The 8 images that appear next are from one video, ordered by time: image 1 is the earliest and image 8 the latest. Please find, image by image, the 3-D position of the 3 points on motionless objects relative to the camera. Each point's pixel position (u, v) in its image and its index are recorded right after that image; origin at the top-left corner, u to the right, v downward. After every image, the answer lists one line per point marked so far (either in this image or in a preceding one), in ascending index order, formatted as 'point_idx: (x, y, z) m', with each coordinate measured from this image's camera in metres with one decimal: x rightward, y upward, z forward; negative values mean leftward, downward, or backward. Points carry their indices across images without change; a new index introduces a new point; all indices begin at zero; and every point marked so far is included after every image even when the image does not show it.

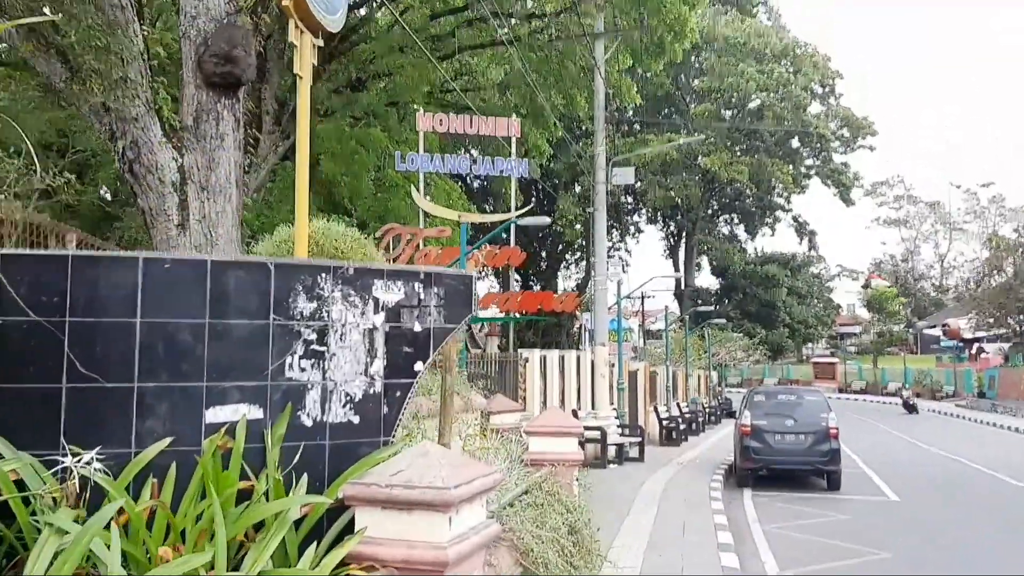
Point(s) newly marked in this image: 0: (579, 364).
0: (+1.3, -1.5, +17.2) m
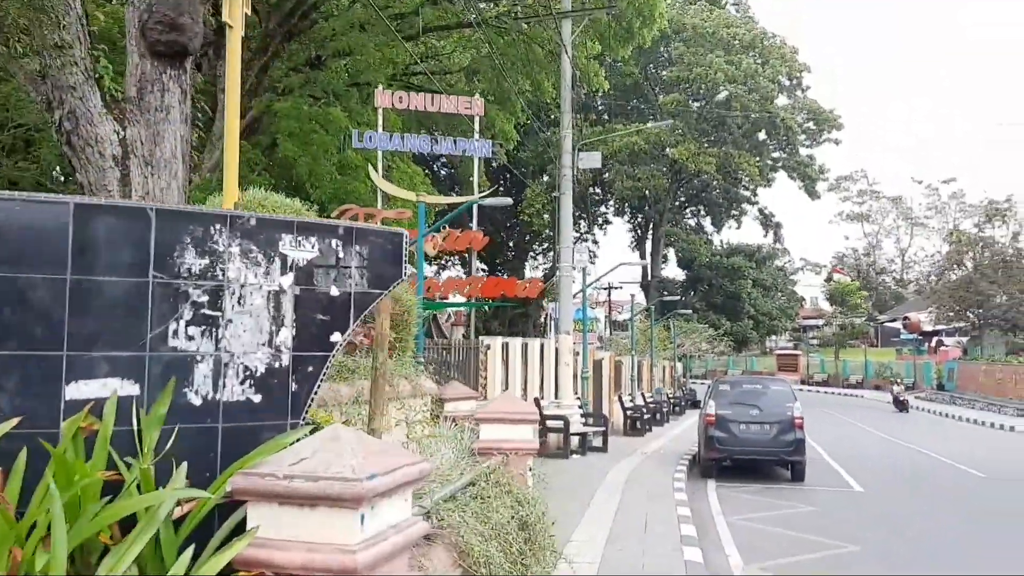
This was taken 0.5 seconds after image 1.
0: (+0.6, -1.2, +16.8) m
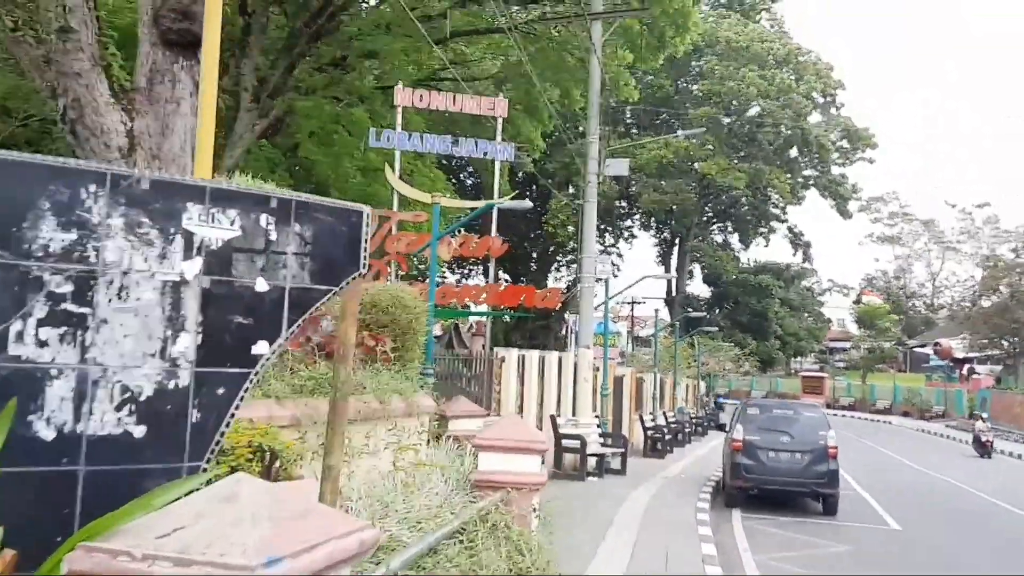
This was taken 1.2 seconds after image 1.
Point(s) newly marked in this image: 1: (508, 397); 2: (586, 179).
0: (+0.9, -1.4, +16.1) m
1: (-0.1, -1.7, +14.0) m
2: (+1.4, +2.1, +17.0) m
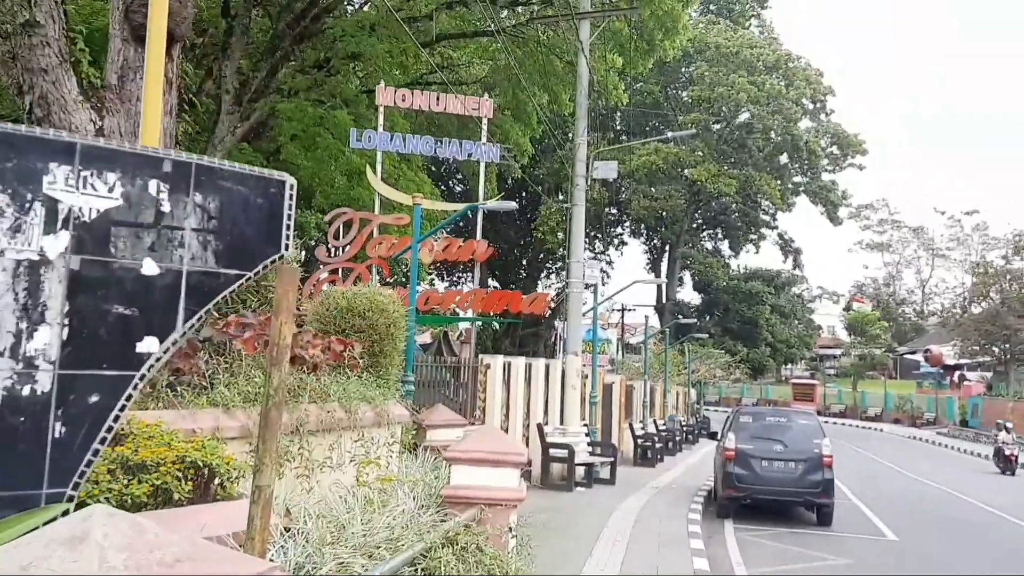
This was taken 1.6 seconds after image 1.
0: (+0.6, -1.5, +15.7) m
1: (-0.4, -1.8, +13.6) m
2: (+1.1, +2.0, +16.7) m
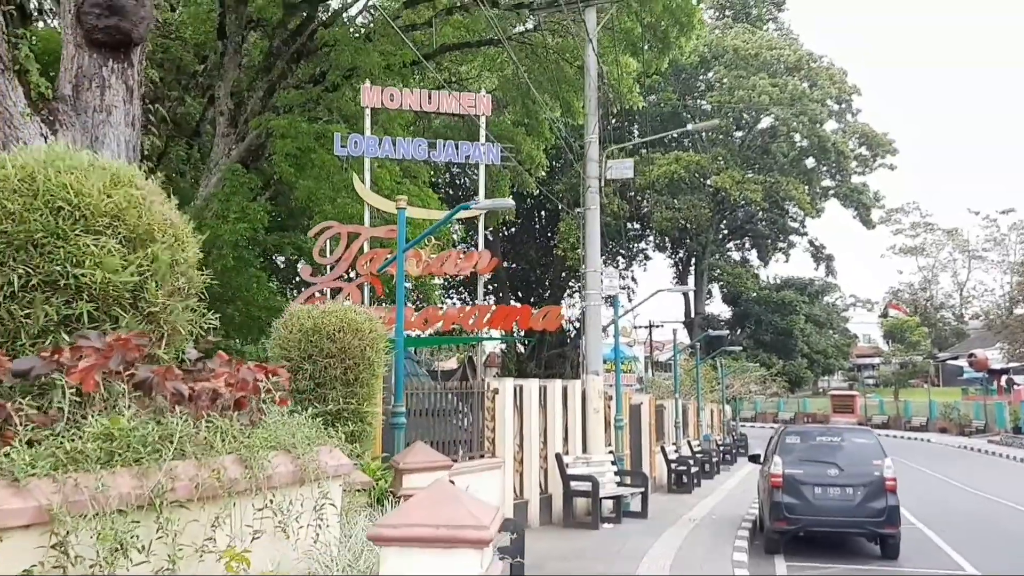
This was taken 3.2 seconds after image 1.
0: (+0.9, -1.8, +14.3) m
1: (-0.1, -2.0, +12.3) m
2: (+1.3, +1.8, +15.3) m
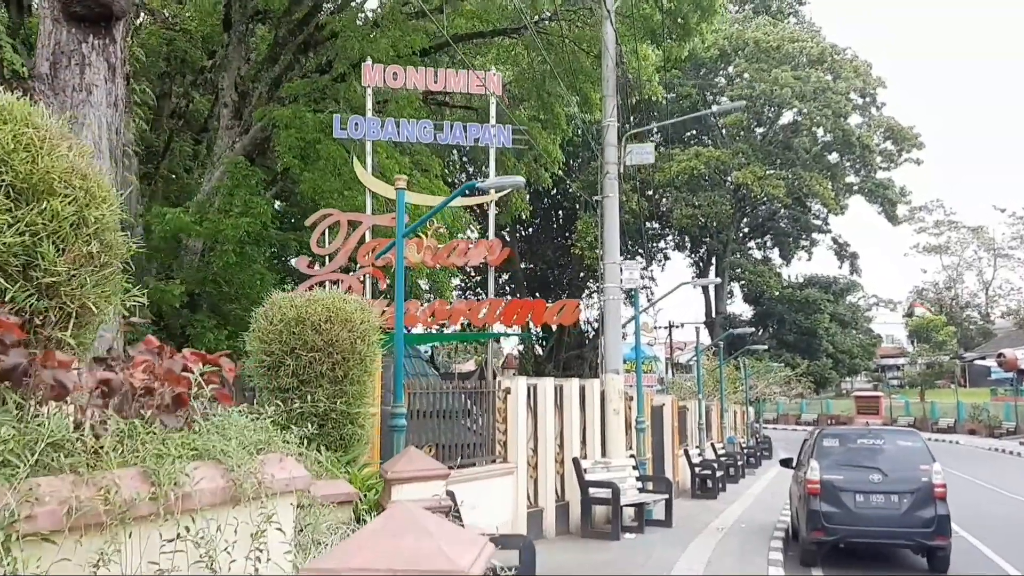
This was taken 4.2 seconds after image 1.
0: (+1.1, -1.7, +13.5) m
1: (0.0, -1.9, +11.5) m
2: (+1.5, +1.9, +14.5) m
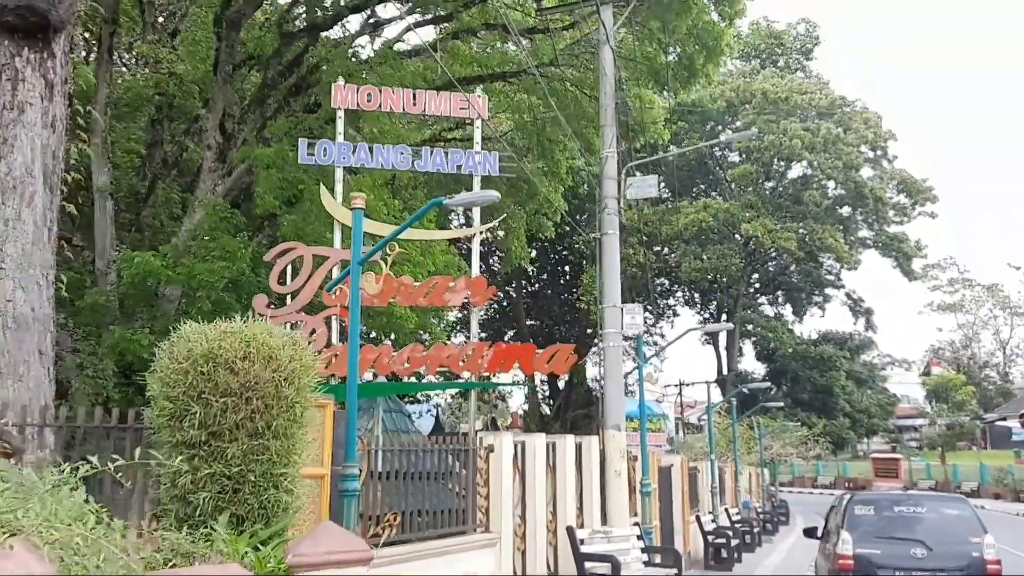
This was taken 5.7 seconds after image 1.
0: (+1.0, -2.3, +12.2) m
1: (-0.1, -2.5, +10.1) m
2: (+1.4, +1.1, +13.4) m
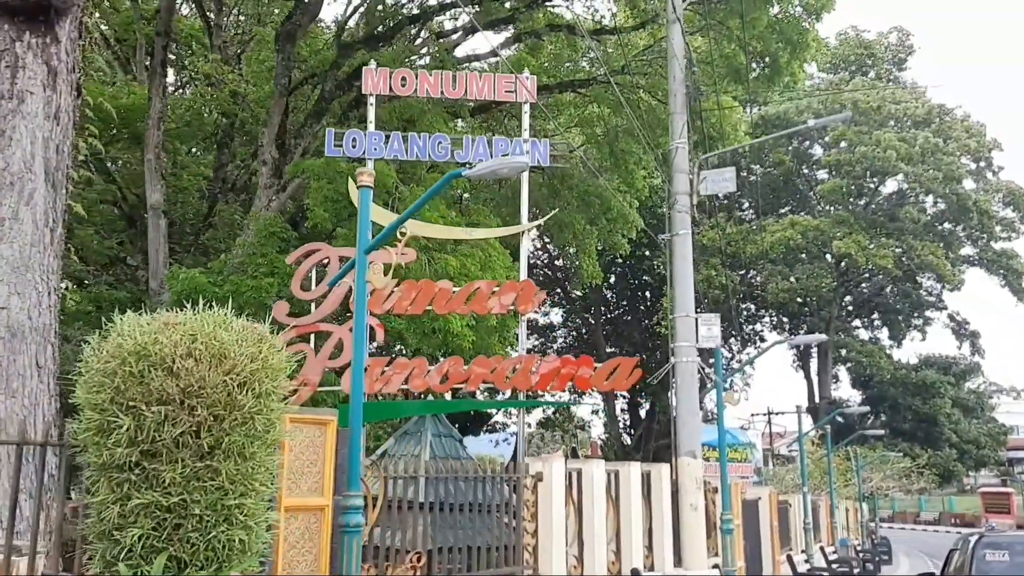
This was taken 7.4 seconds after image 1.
0: (+1.8, -2.4, +10.8) m
1: (+0.5, -2.5, +8.8) m
2: (+2.2, +1.0, +12.1) m
